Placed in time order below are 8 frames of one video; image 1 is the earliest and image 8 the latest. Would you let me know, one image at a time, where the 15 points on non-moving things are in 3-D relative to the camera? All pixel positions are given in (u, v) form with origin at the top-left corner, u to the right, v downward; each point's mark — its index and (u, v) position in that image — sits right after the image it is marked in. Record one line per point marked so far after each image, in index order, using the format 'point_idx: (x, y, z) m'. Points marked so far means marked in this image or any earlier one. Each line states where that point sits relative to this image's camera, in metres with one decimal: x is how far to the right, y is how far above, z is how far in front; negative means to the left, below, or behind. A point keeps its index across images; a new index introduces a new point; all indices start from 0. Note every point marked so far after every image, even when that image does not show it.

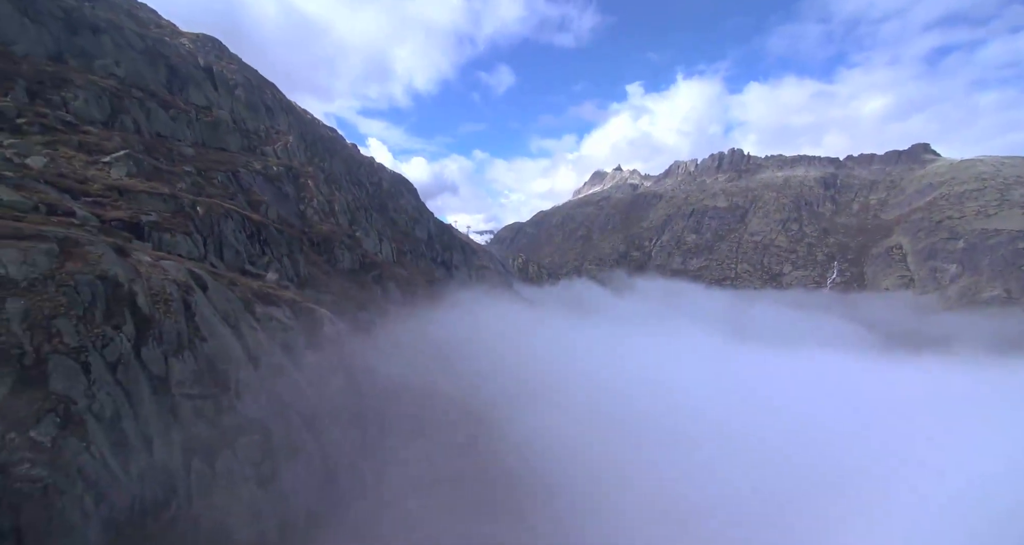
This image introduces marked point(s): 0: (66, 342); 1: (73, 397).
0: (-16.4, -2.6, +18.0) m
1: (-15.1, -4.3, +16.8) m
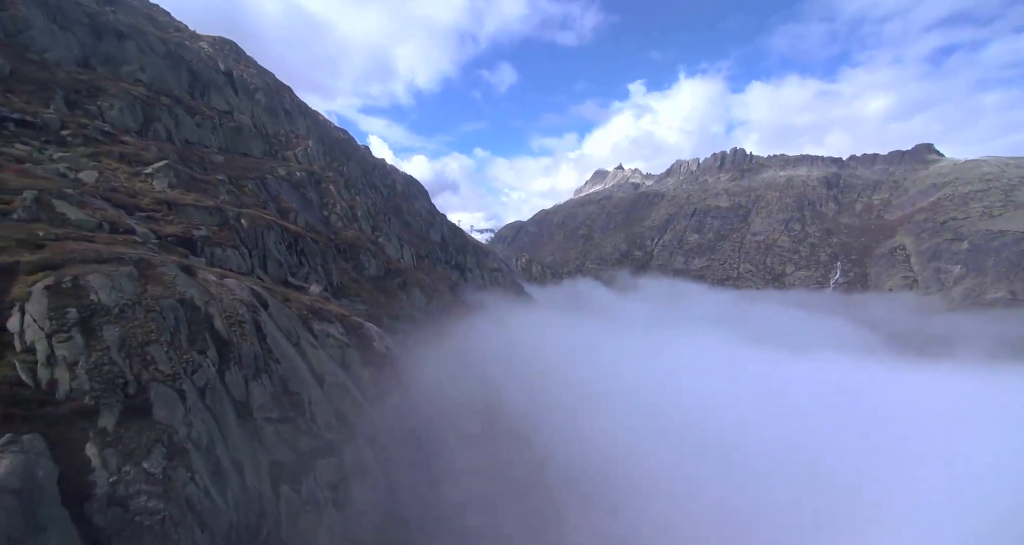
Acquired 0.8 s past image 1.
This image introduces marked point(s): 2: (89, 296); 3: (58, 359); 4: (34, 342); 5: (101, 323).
0: (-13.2, -3.7, +18.4) m
1: (-11.9, -5.4, +17.1) m
2: (-16.9, -0.9, +19.5) m
3: (-15.4, -2.9, +16.6) m
4: (-16.4, -2.4, +16.8) m
5: (-15.6, -1.9, +18.7) m
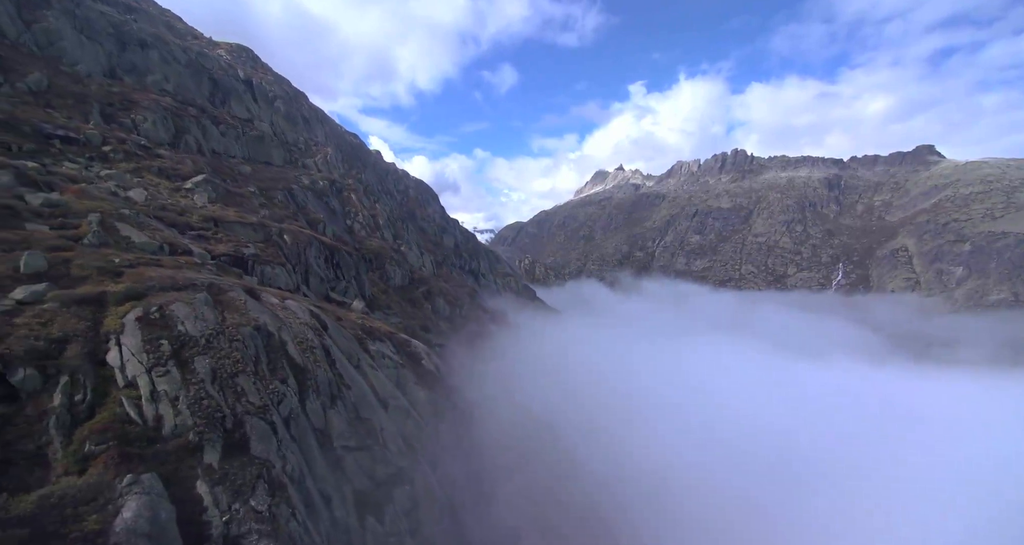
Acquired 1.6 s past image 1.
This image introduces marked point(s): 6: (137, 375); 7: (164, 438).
0: (-9.9, -4.9, +18.6) m
1: (-8.6, -6.6, +17.3) m
2: (-13.6, -2.2, +19.8) m
3: (-12.1, -4.2, +16.8) m
4: (-13.1, -3.6, +17.1) m
5: (-12.3, -3.2, +18.9) m
6: (-13.2, -3.6, +17.1) m
7: (-11.2, -5.3, +15.8) m
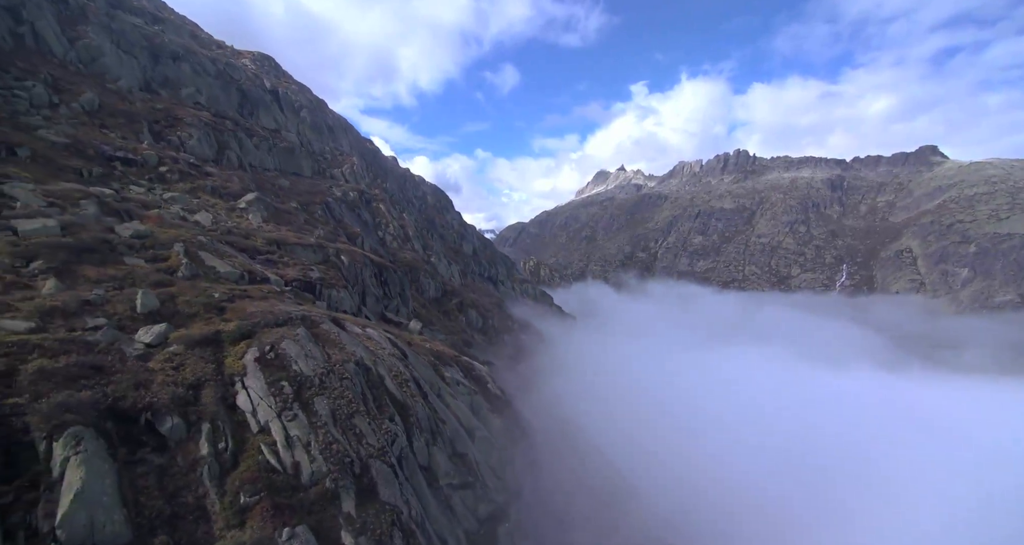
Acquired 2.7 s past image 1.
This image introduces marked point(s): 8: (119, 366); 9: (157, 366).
0: (-5.4, -6.6, +18.9) m
1: (-4.1, -8.3, +17.6) m
2: (-9.1, -3.9, +20.2) m
3: (-7.6, -5.9, +17.1) m
4: (-8.7, -5.3, +17.4) m
5: (-7.8, -4.9, +19.2) m
6: (-8.7, -5.3, +17.5) m
7: (-6.8, -7.0, +16.1) m
8: (-13.8, -3.3, +17.2) m
9: (-13.0, -3.4, +17.8) m
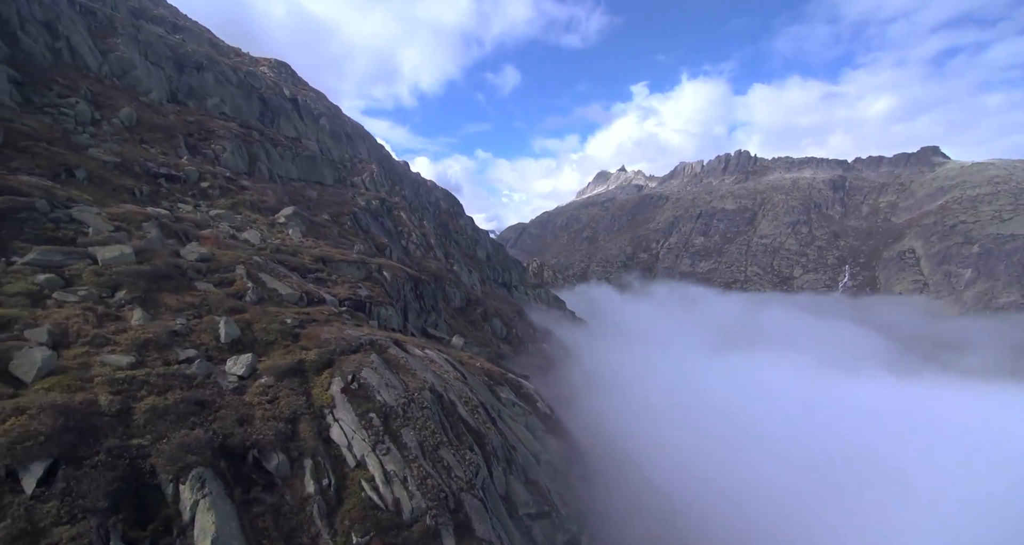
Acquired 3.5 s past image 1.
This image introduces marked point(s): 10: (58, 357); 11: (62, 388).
0: (-2.0, -8.0, +19.0) m
1: (-0.8, -9.7, +17.7) m
2: (-5.7, -5.2, +20.4) m
3: (-4.3, -7.2, +17.3) m
4: (-5.3, -6.7, +17.6) m
5: (-4.4, -6.2, +19.4) m
6: (-5.4, -6.6, +17.7) m
7: (-3.5, -8.3, +16.3) m
8: (-10.5, -4.6, +17.5) m
9: (-9.6, -4.7, +18.1) m
10: (-15.7, -2.9, +16.9) m
11: (-14.4, -3.7, +15.6) m
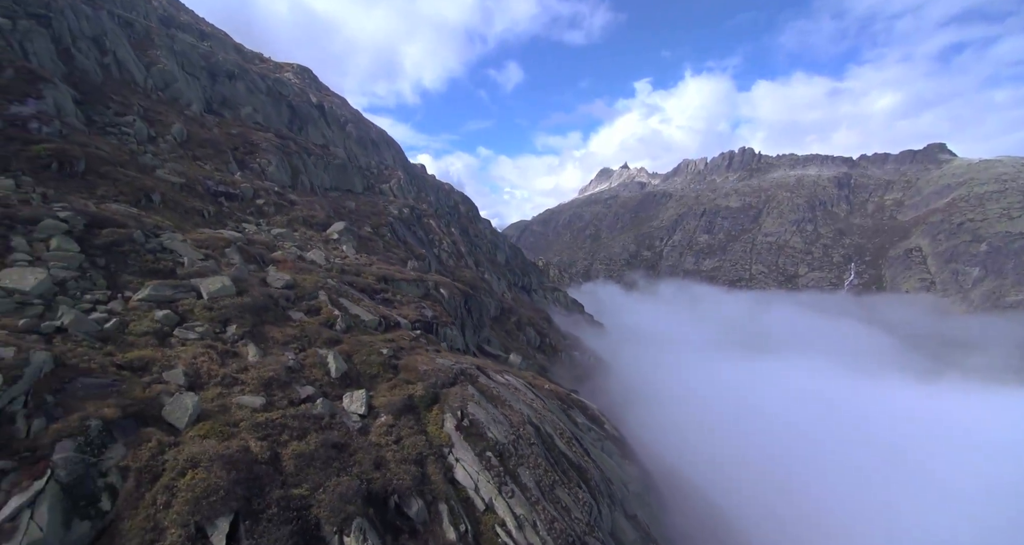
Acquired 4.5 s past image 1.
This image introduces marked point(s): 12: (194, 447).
0: (+2.6, -9.6, +19.2) m
1: (+3.8, -11.3, +17.9) m
2: (-1.0, -6.9, +20.7) m
3: (+0.3, -8.9, +17.6) m
4: (-0.7, -8.3, +17.9) m
5: (+0.2, -7.9, +19.7) m
6: (-0.8, -8.2, +18.0) m
7: (+1.1, -10.0, +16.5) m
8: (-5.9, -6.3, +17.9) m
9: (-5.0, -6.3, +18.5) m
10: (-11.1, -4.6, +17.4) m
11: (-9.8, -5.3, +16.1) m
12: (-9.8, -5.4, +15.0) m
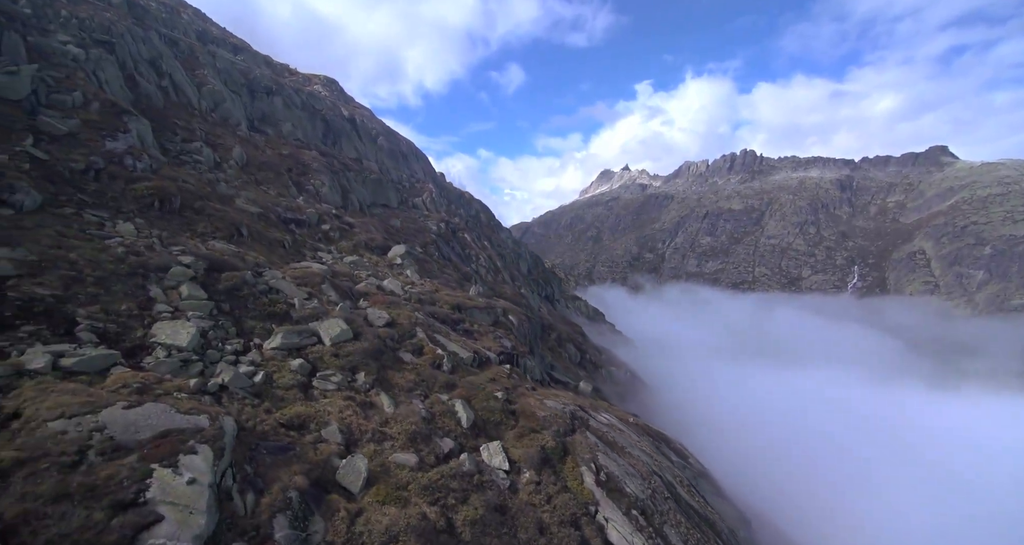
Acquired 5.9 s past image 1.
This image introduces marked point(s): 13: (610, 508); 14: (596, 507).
0: (+8.4, -11.9, +19.2) m
1: (+9.6, -13.6, +17.8) m
2: (+4.8, -9.2, +20.7) m
3: (+6.1, -11.2, +17.5) m
4: (+5.0, -10.6, +17.9) m
5: (+6.0, -10.2, +19.7) m
6: (+5.0, -10.5, +18.0) m
7: (+6.8, -12.3, +16.5) m
8: (-0.1, -8.5, +18.0) m
9: (+0.8, -8.6, +18.6) m
10: (-5.3, -6.8, +17.7) m
11: (-4.1, -7.6, +16.3) m
12: (-4.1, -7.6, +15.3) m
13: (+3.9, -9.4, +19.4) m
14: (+3.3, -9.3, +19.4) m
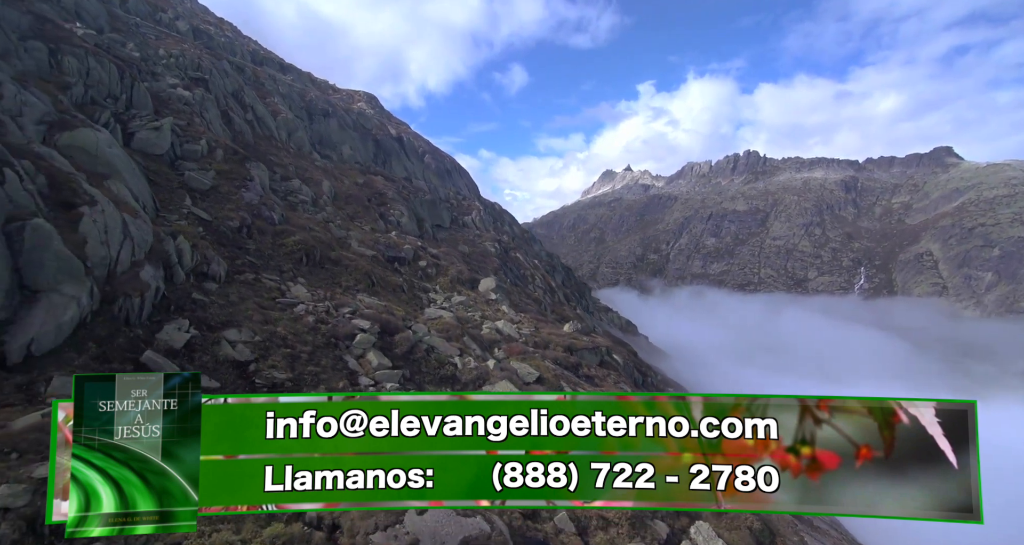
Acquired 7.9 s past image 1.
0: (+17.3, -15.4, +18.8) m
1: (+18.4, -17.1, +17.3) m
2: (+13.7, -12.7, +20.5) m
3: (+14.9, -14.6, +17.3) m
4: (+13.8, -14.1, +17.7) m
5: (+14.9, -13.7, +19.5) m
6: (+13.8, -14.0, +17.8) m
7: (+15.6, -15.7, +16.2) m
8: (+8.7, -12.0, +18.0) m
9: (+9.6, -12.1, +18.6) m
10: (+3.5, -10.3, +18.0) m
11: (+4.7, -11.0, +16.5) m
12: (+4.6, -11.0, +15.4) m
13: (+12.7, -12.9, +19.3) m
14: (+12.2, -12.8, +19.3) m
